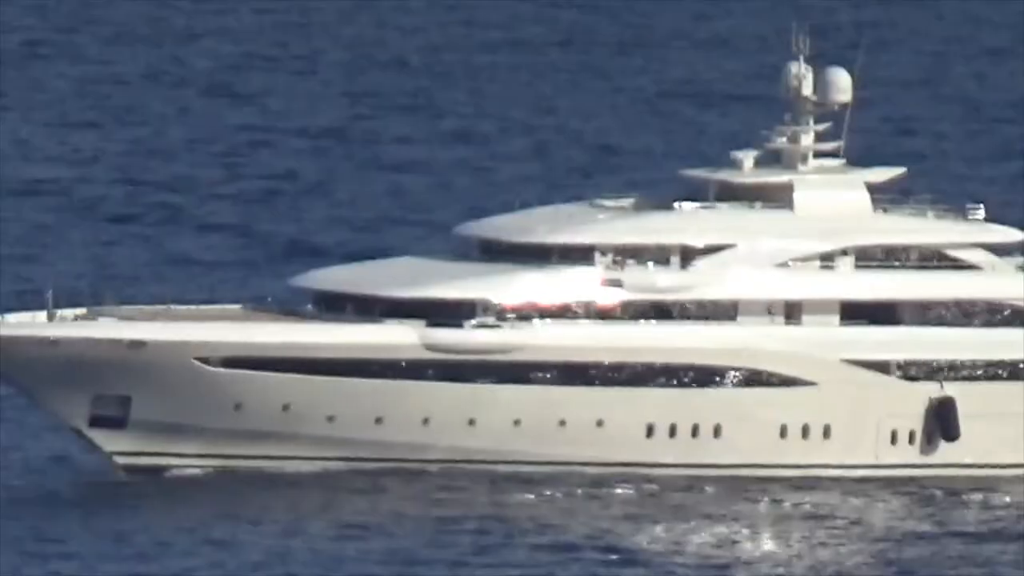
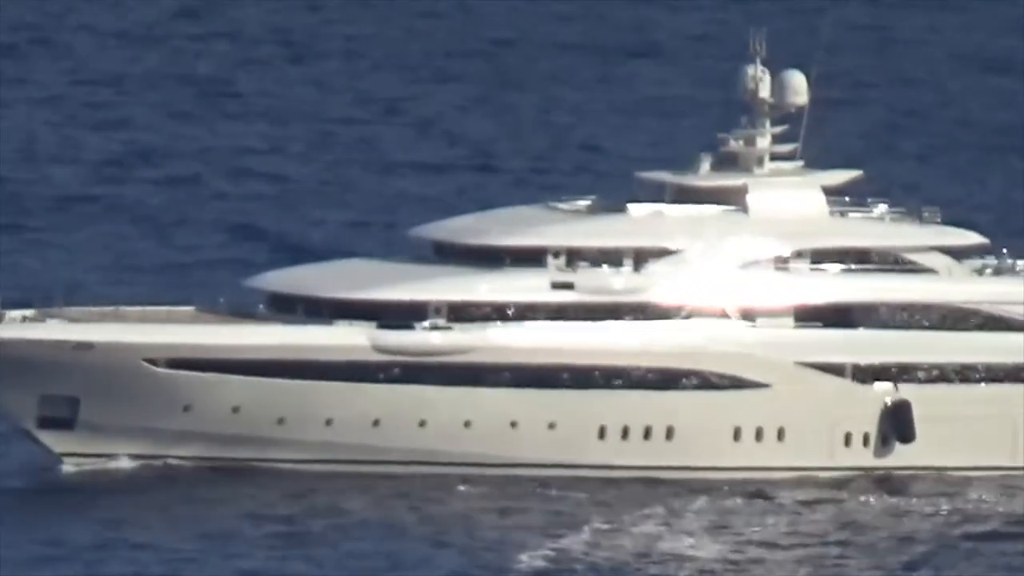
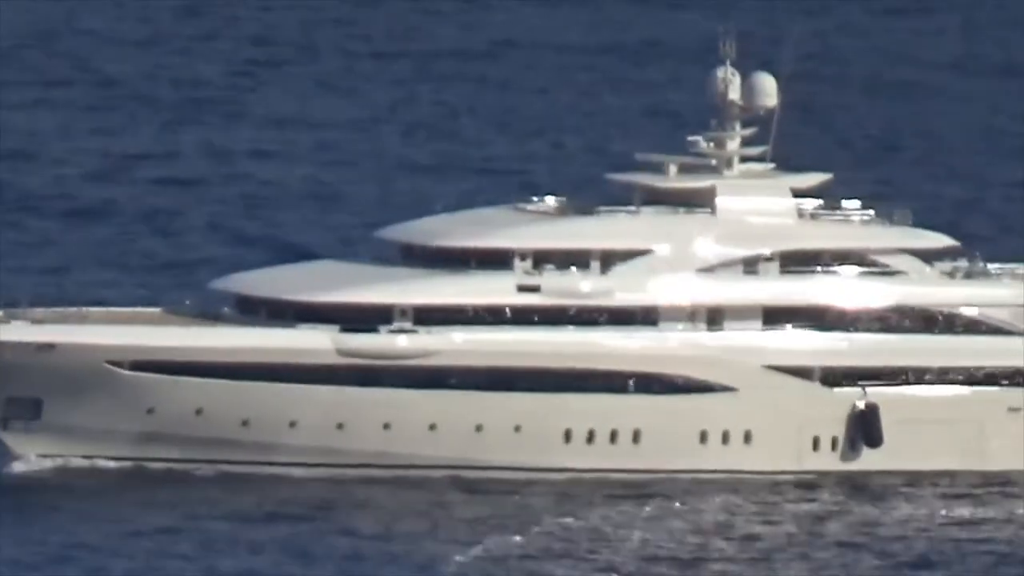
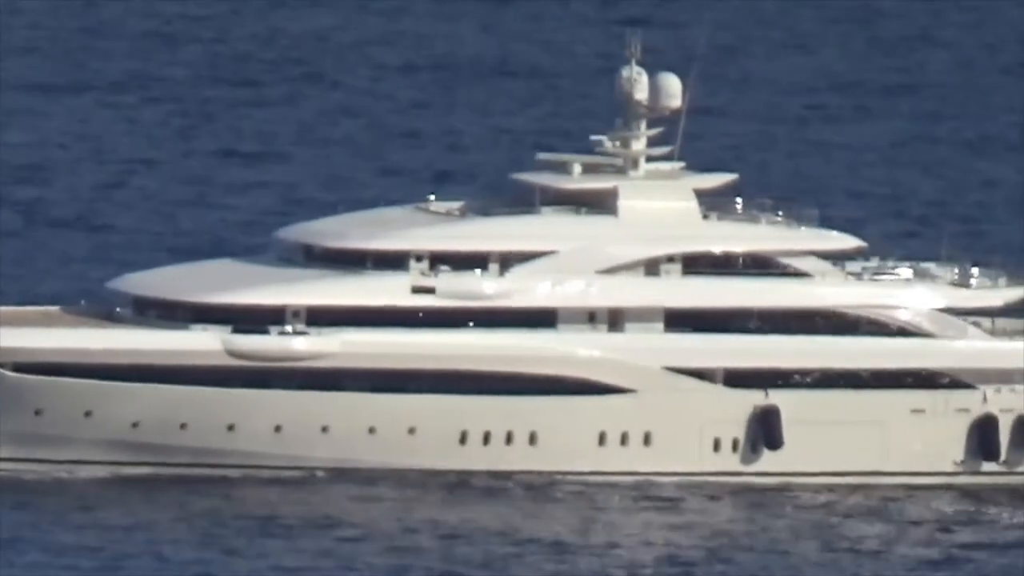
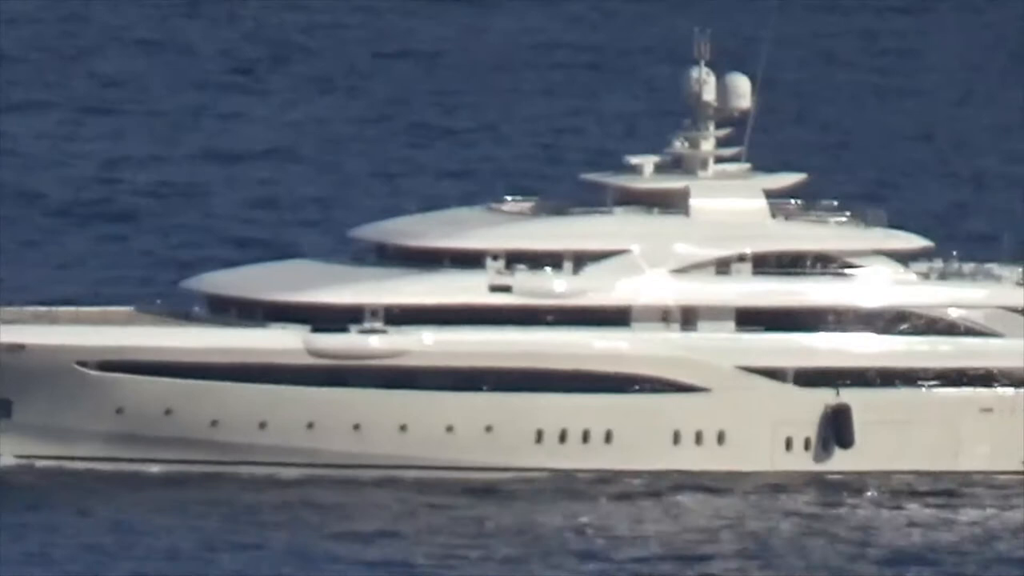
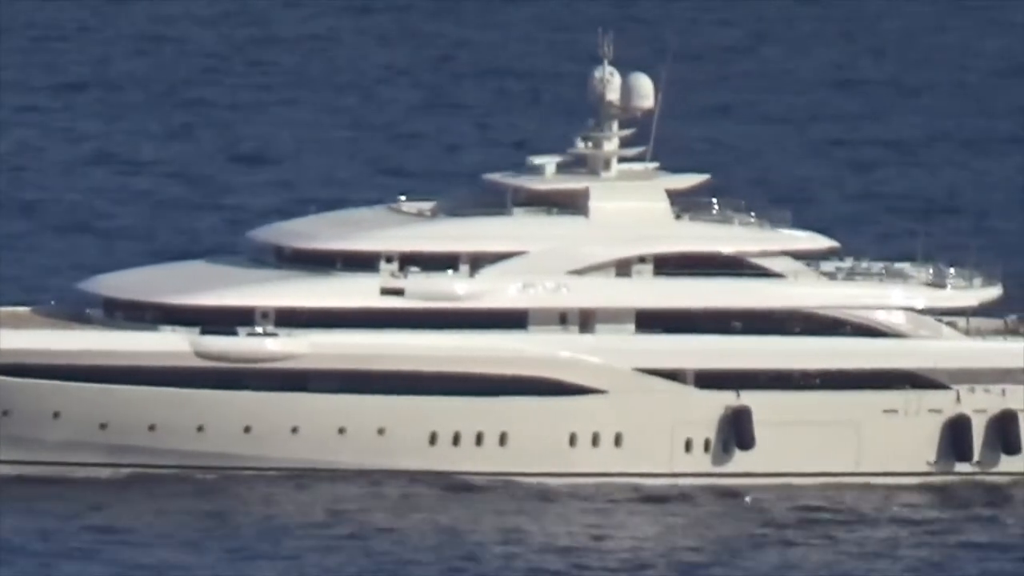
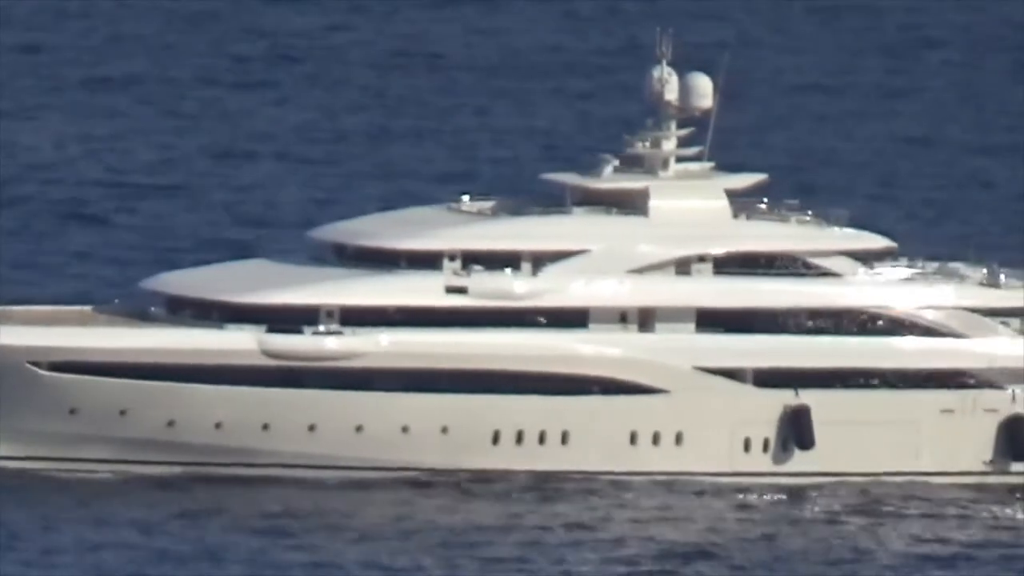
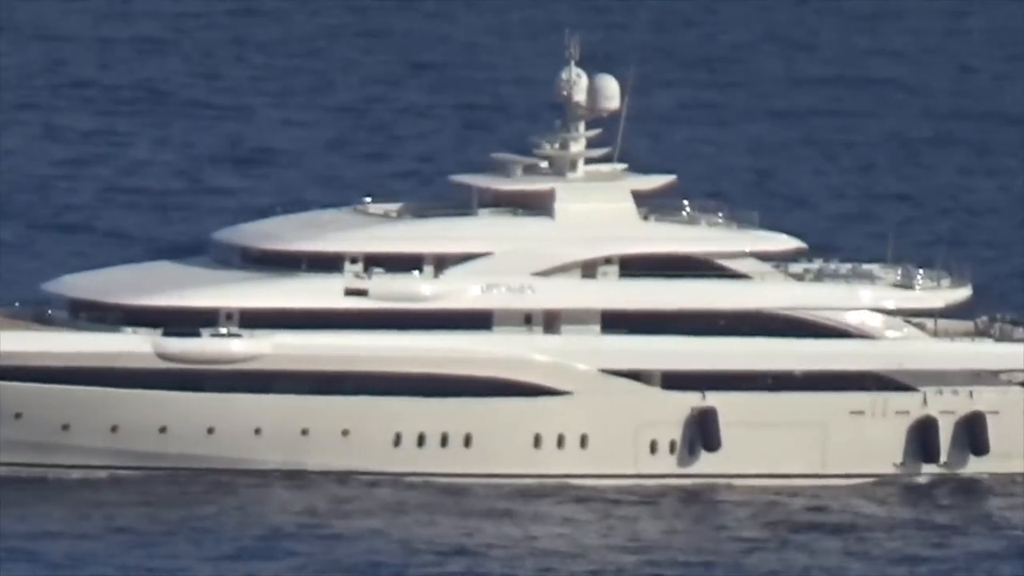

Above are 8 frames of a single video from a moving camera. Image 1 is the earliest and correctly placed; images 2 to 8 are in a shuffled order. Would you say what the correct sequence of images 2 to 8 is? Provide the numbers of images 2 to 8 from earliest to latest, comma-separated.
2, 3, 5, 7, 4, 6, 8
